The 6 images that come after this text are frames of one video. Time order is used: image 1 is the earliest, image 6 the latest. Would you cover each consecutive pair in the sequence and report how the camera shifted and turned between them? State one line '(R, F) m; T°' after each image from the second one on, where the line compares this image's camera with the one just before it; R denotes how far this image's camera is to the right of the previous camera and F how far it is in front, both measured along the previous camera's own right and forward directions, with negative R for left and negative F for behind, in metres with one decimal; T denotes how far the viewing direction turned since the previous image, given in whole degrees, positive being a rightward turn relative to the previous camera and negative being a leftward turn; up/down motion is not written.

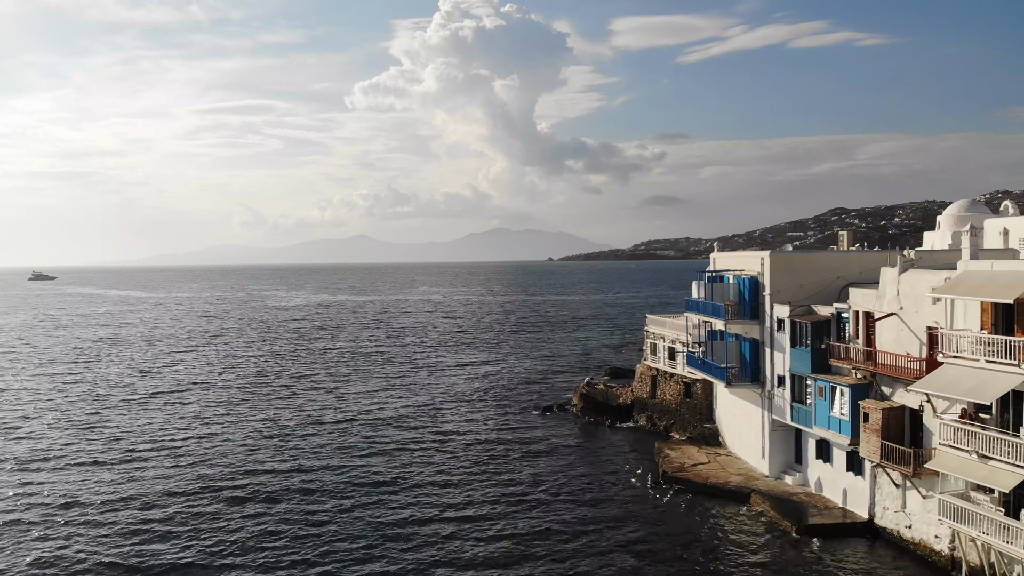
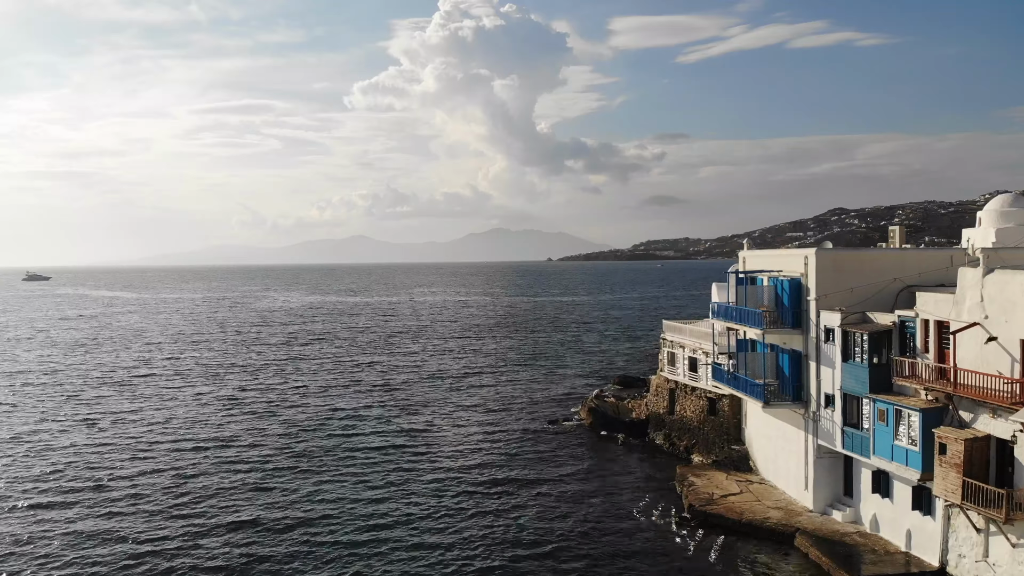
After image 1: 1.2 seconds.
(-0.1, +5.1) m; 0°
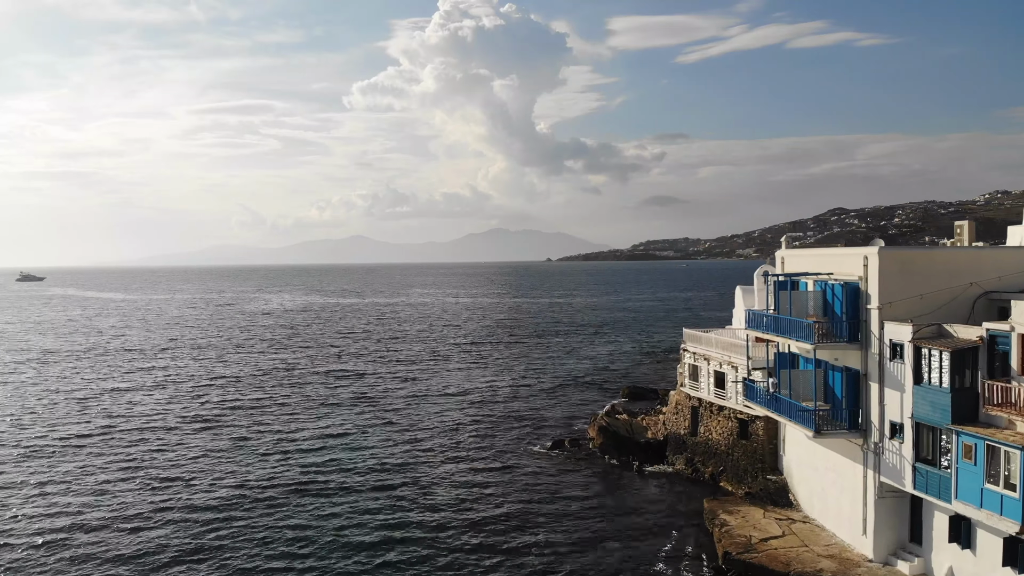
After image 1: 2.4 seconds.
(-0.1, +4.9) m; 0°
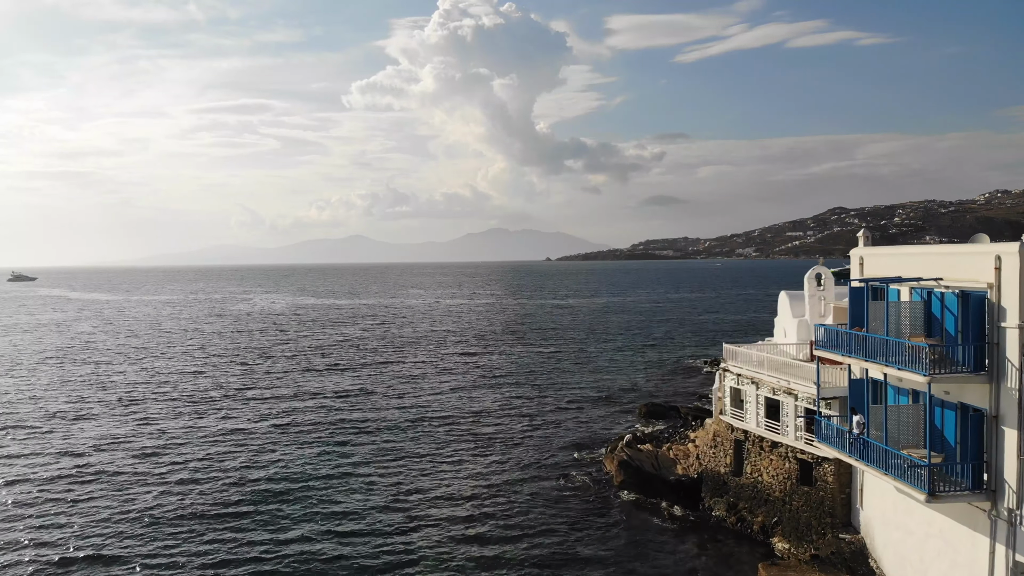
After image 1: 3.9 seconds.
(-0.1, +6.6) m; 0°
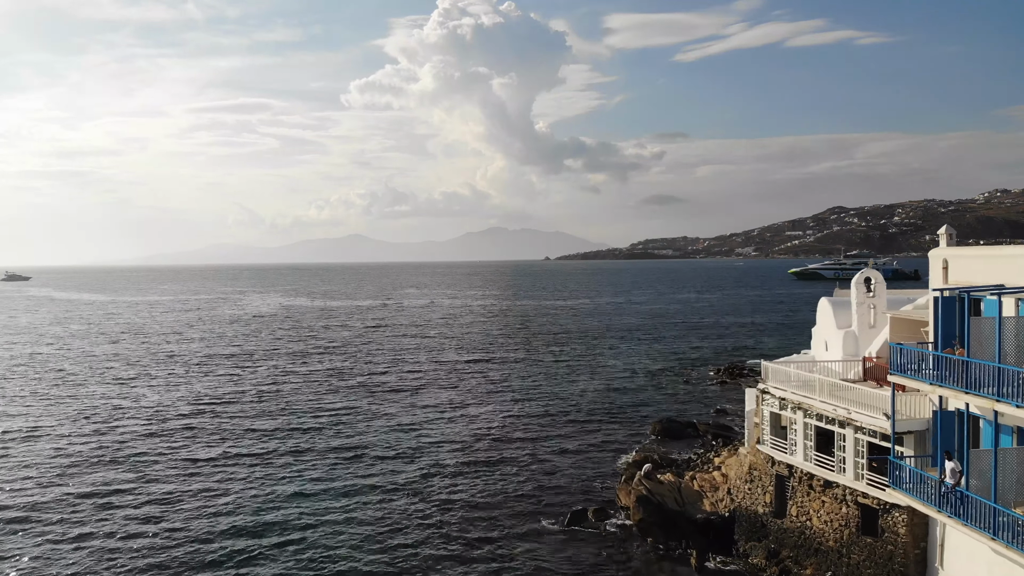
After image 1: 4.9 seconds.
(-0.1, +4.5) m; 0°
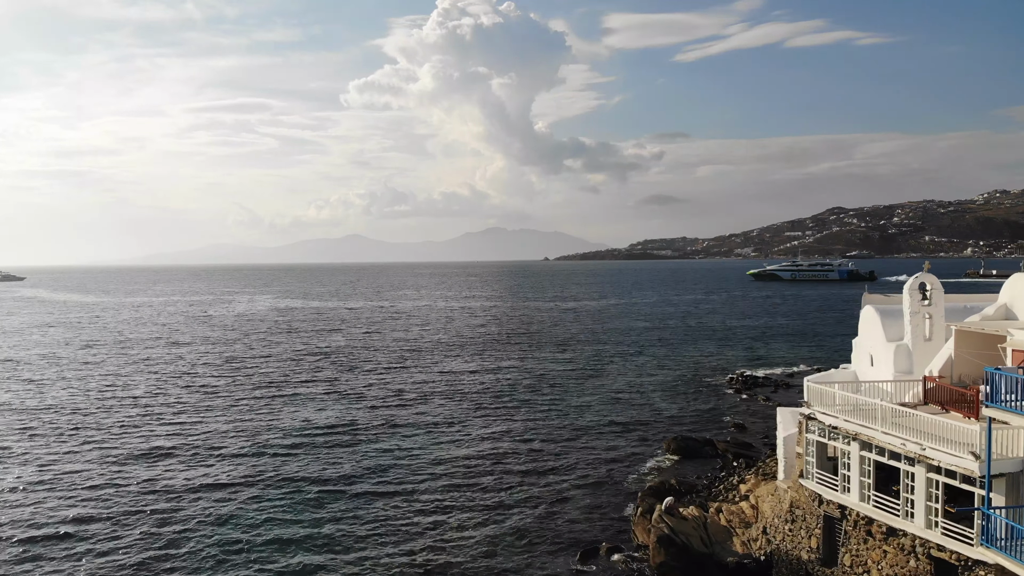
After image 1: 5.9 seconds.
(-0.1, +3.7) m; 0°
